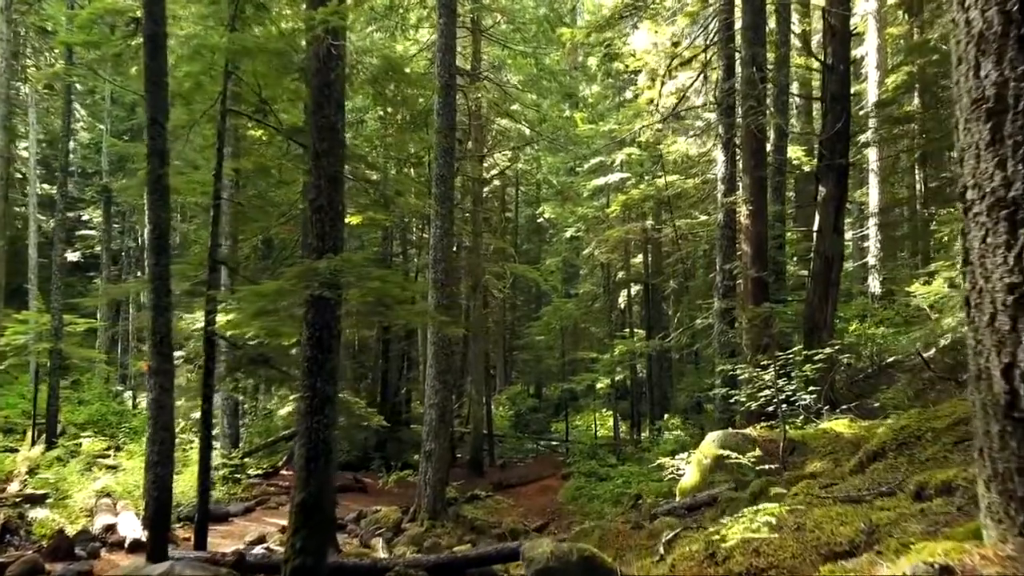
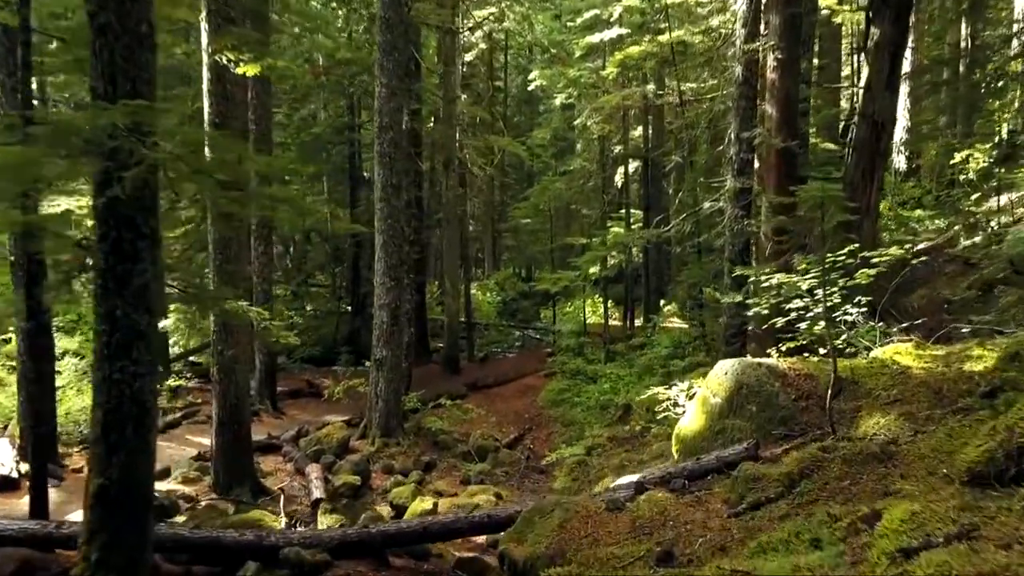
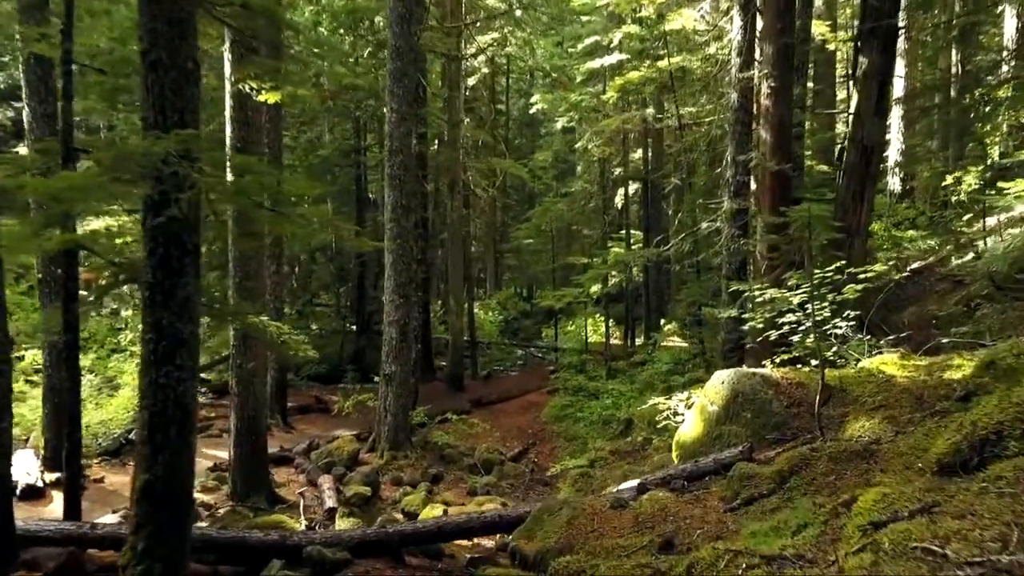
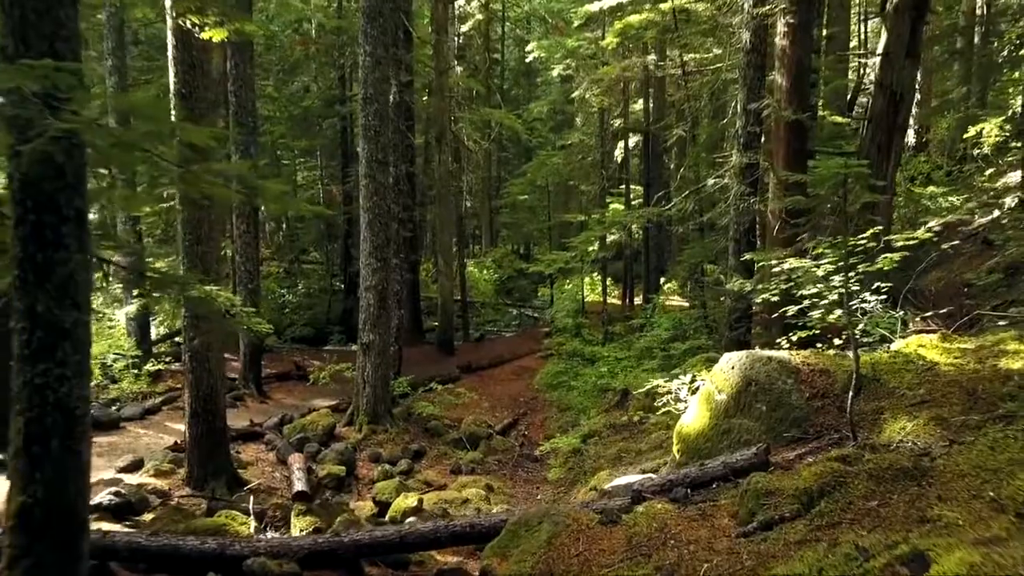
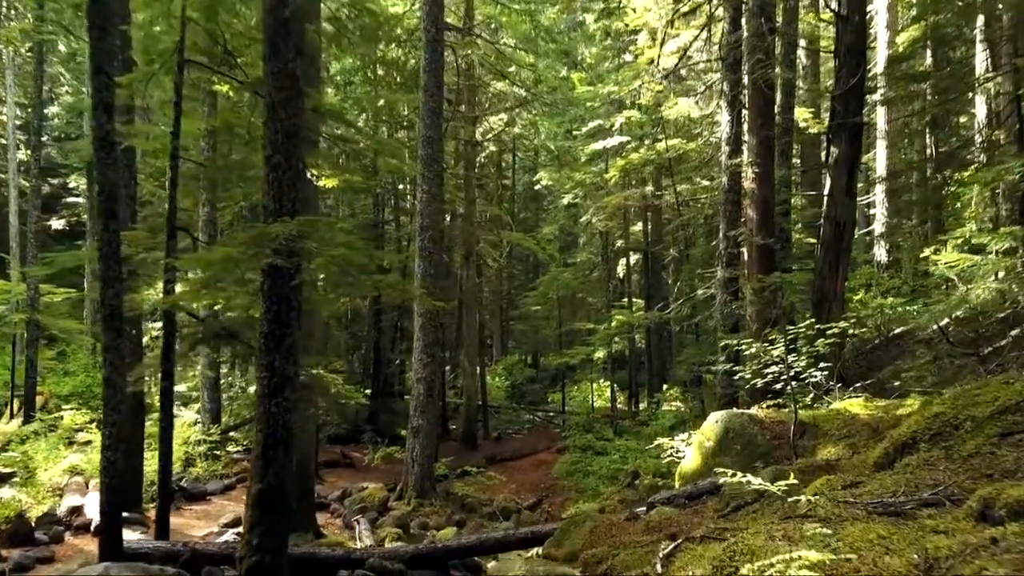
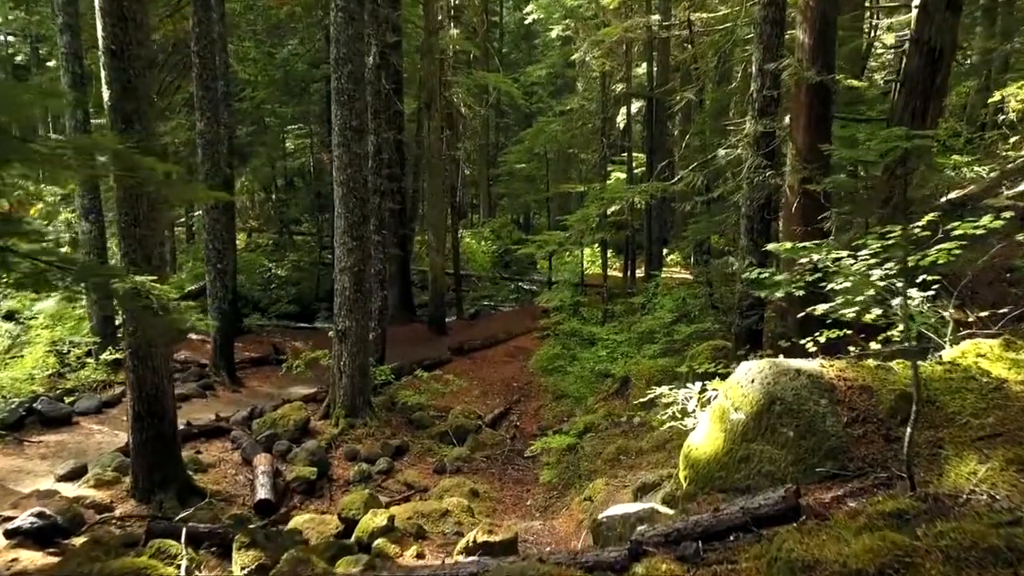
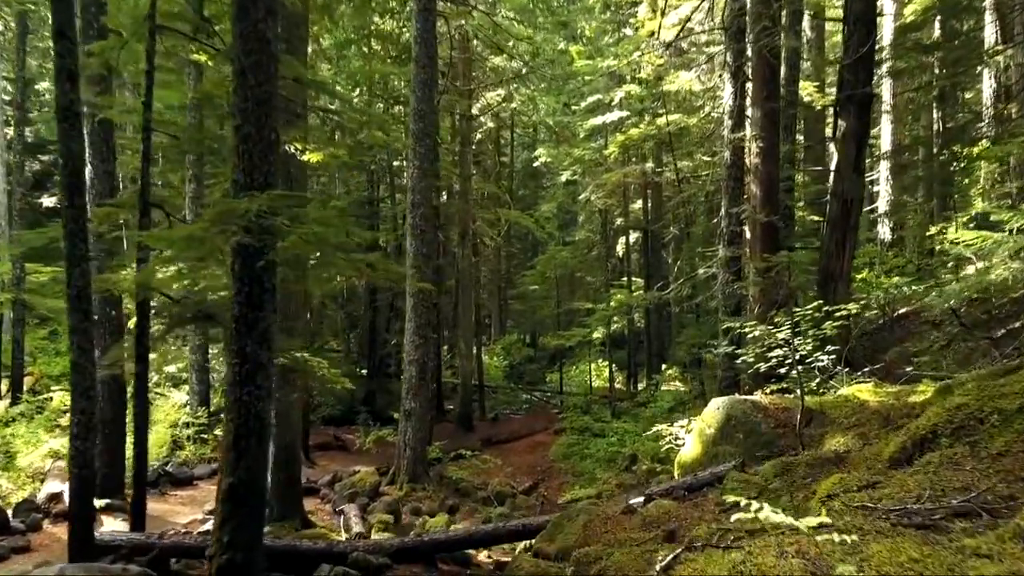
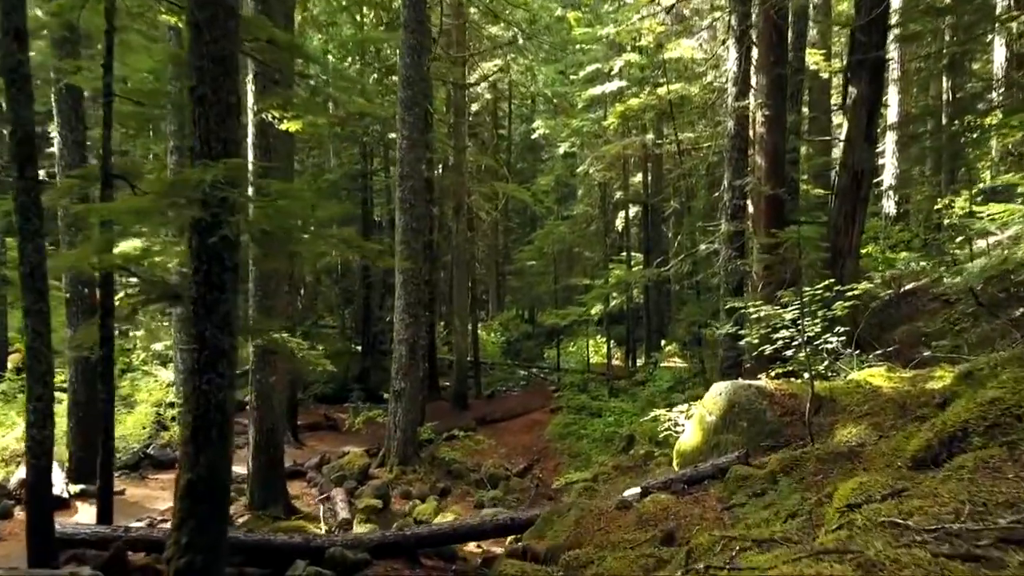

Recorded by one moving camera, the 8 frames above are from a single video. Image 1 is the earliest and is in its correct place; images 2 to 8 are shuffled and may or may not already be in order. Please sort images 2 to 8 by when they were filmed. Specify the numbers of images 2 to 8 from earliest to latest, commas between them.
5, 7, 8, 3, 2, 4, 6
